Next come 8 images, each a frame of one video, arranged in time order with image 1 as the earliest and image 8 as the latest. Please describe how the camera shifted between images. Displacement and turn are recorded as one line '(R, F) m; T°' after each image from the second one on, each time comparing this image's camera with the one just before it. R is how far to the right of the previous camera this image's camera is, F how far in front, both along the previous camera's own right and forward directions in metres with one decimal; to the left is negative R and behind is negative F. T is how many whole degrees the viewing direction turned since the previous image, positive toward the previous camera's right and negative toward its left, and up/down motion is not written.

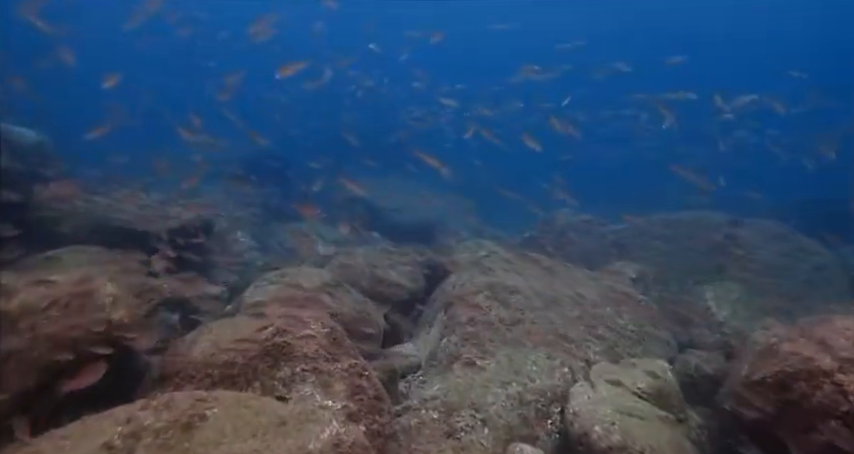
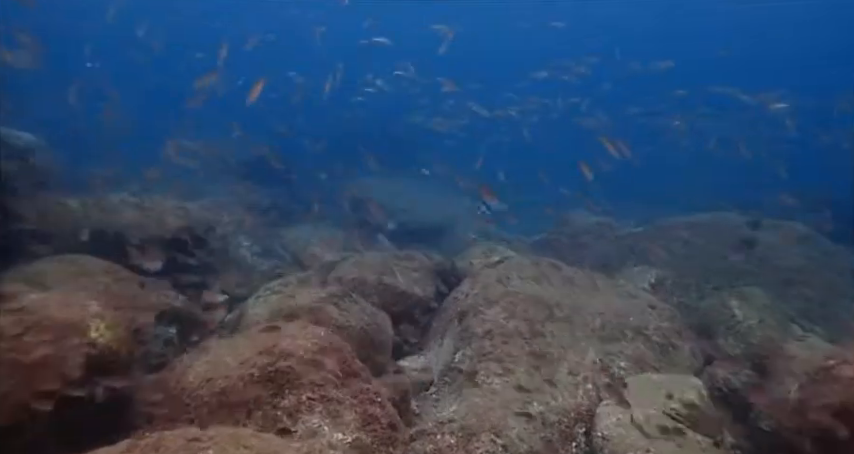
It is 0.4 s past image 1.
(-0.1, +0.4) m; 0°
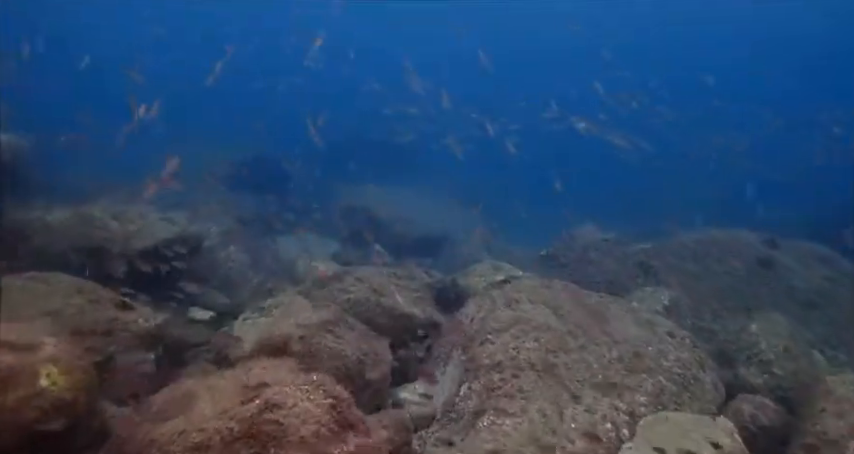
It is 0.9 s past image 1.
(-0.1, +0.5) m; 0°
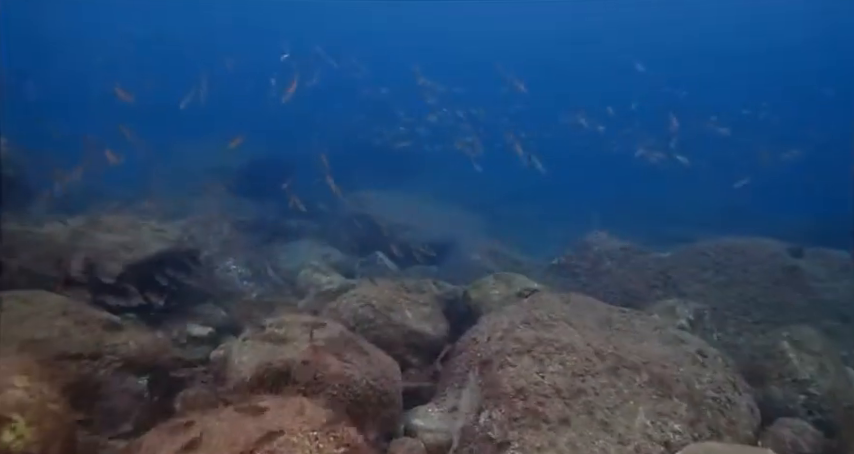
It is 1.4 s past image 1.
(-0.1, +0.5) m; 0°
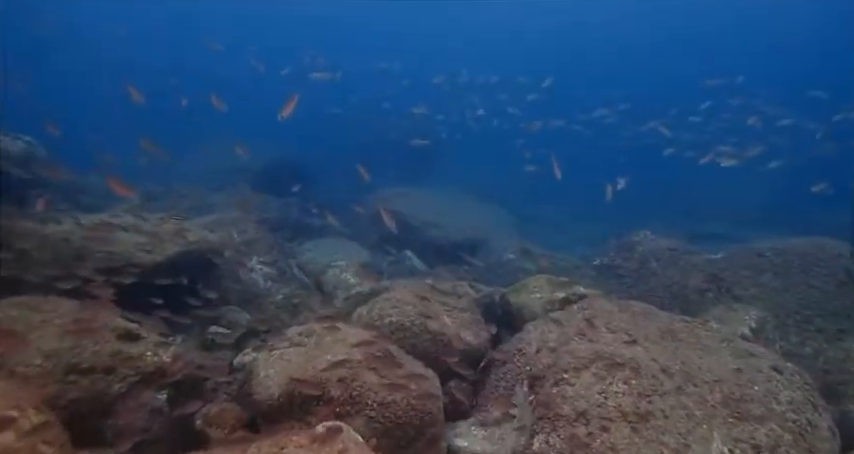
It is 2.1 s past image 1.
(-0.2, +0.6) m; -2°
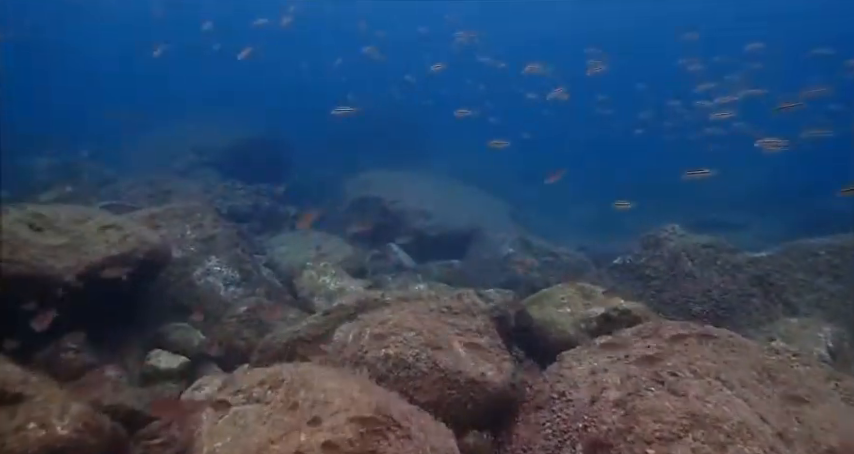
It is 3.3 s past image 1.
(-0.2, +1.6) m; +2°
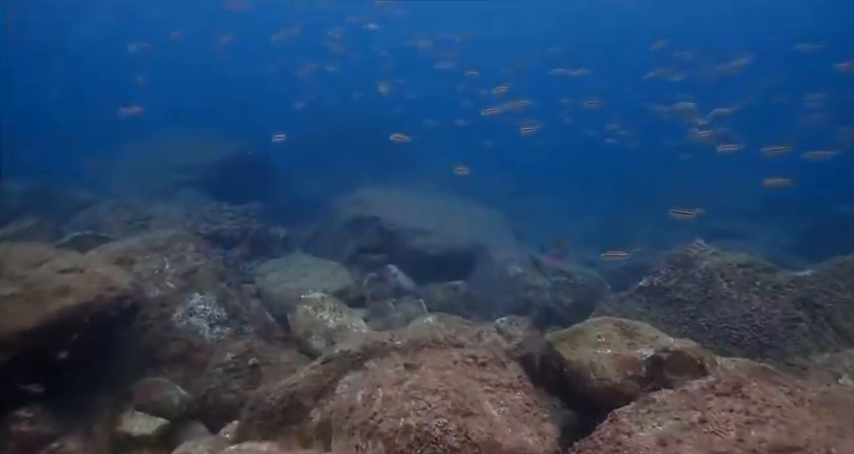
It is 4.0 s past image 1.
(-0.2, +0.9) m; +1°
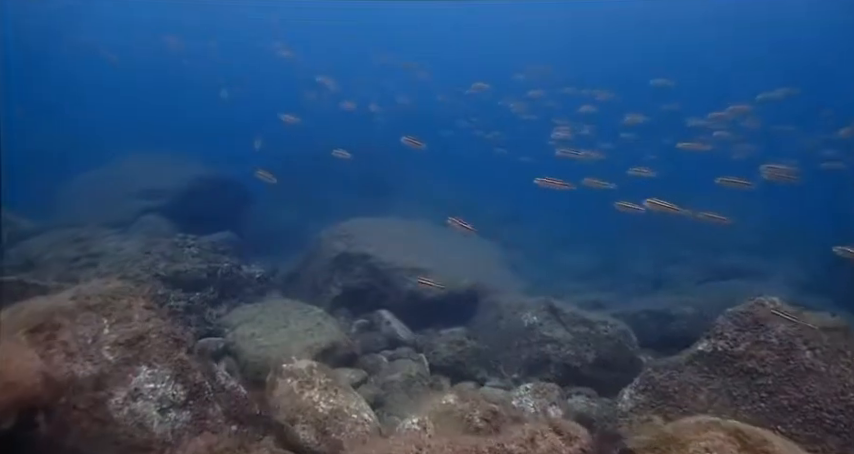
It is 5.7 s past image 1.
(-0.4, +1.6) m; +2°
